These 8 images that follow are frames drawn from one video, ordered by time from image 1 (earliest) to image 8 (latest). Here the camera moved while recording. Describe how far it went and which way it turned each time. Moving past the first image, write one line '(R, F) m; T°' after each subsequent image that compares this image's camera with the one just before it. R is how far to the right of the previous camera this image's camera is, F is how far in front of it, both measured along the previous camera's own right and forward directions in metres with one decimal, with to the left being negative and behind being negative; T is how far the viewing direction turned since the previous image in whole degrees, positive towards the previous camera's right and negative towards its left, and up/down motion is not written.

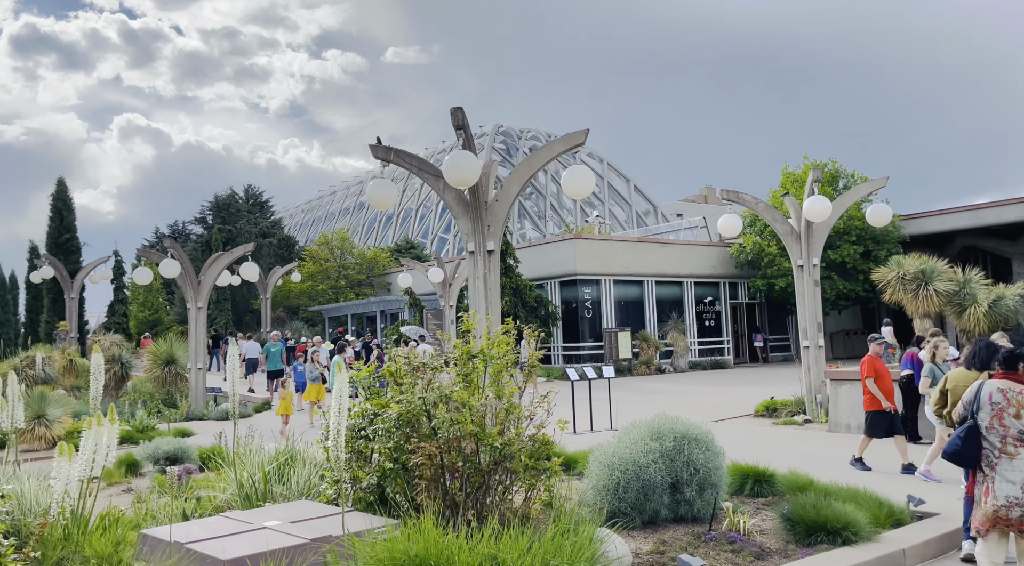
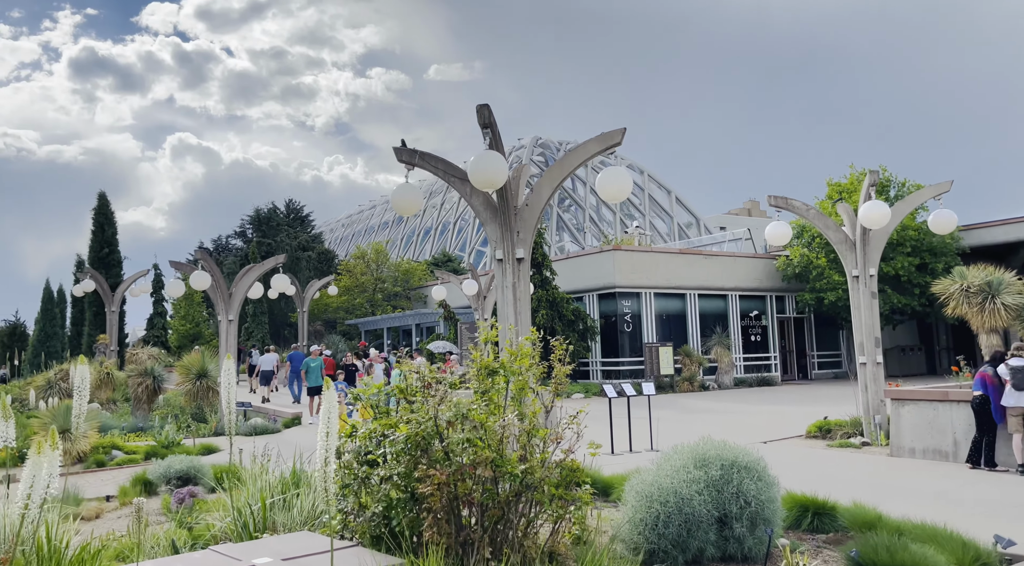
(+0.1, +0.7) m; -3°
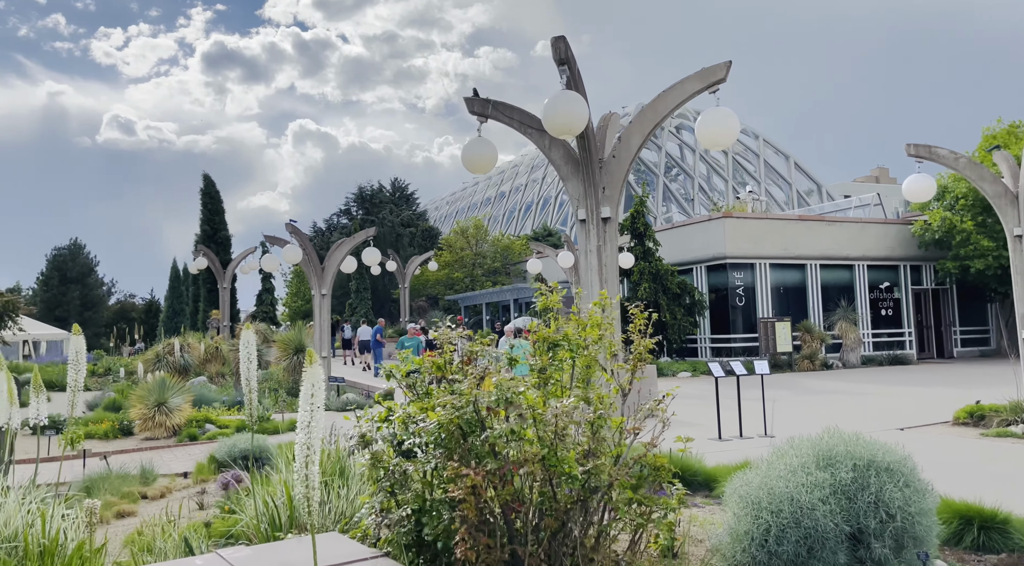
(+0.3, +1.2) m; -8°
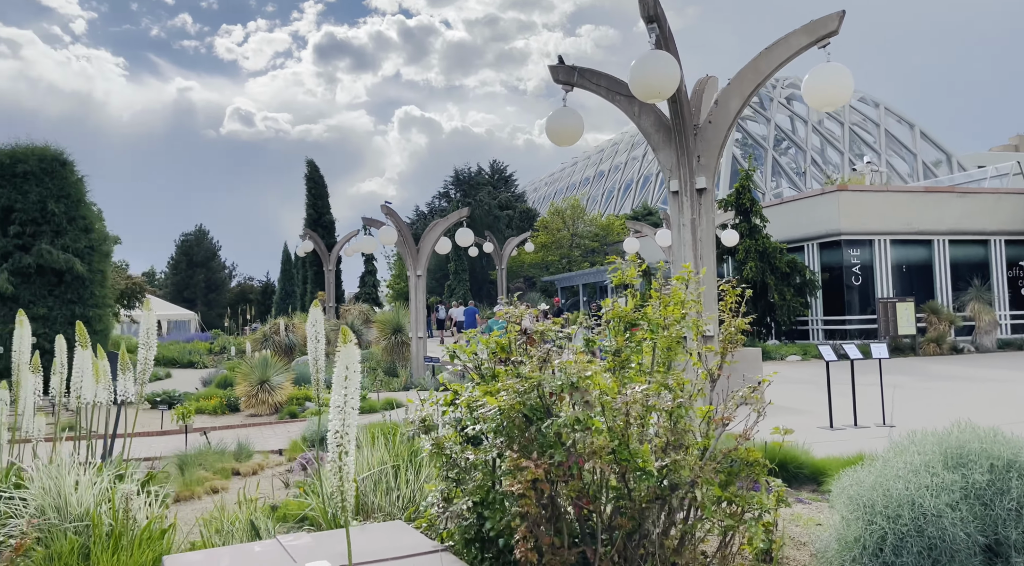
(+0.2, +0.4) m; -7°
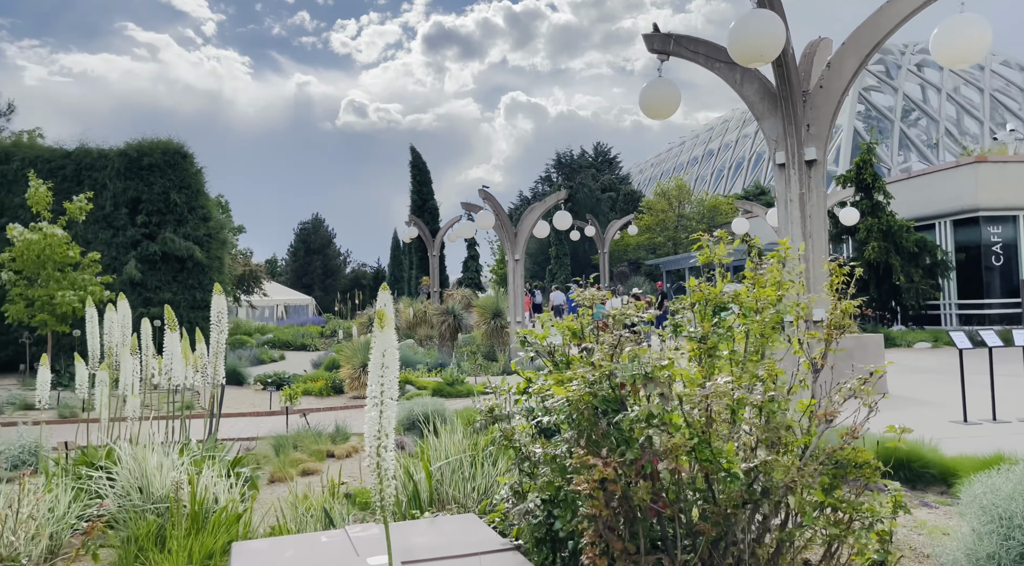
(+0.2, +0.3) m; -8°
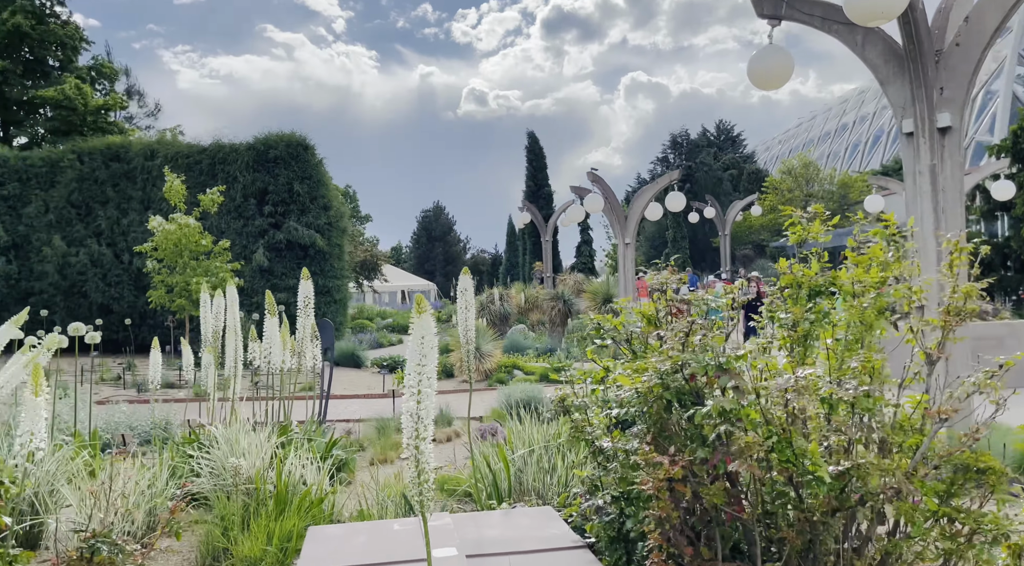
(+0.2, +0.2) m; -9°
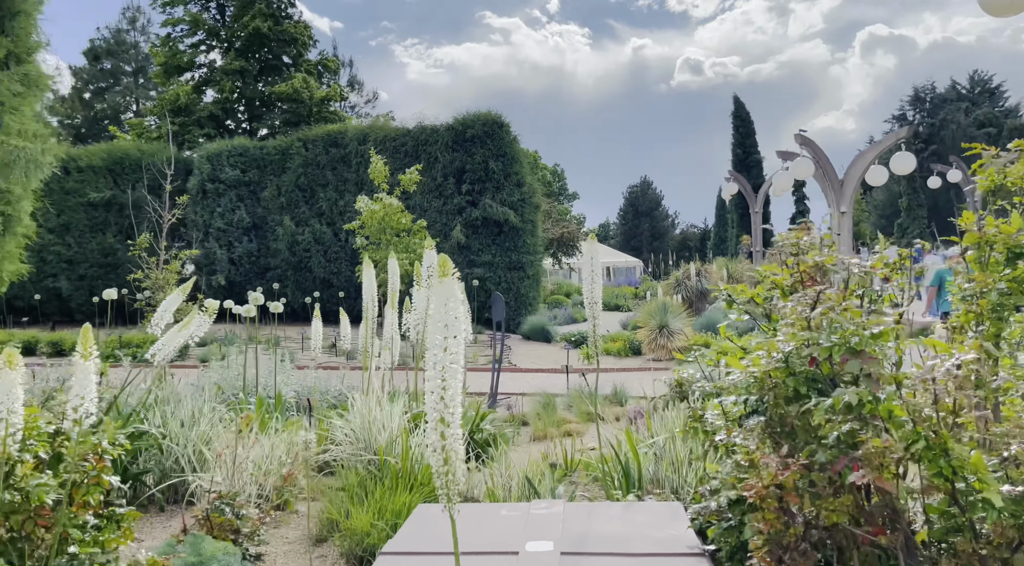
(+0.4, +0.5) m; -16°
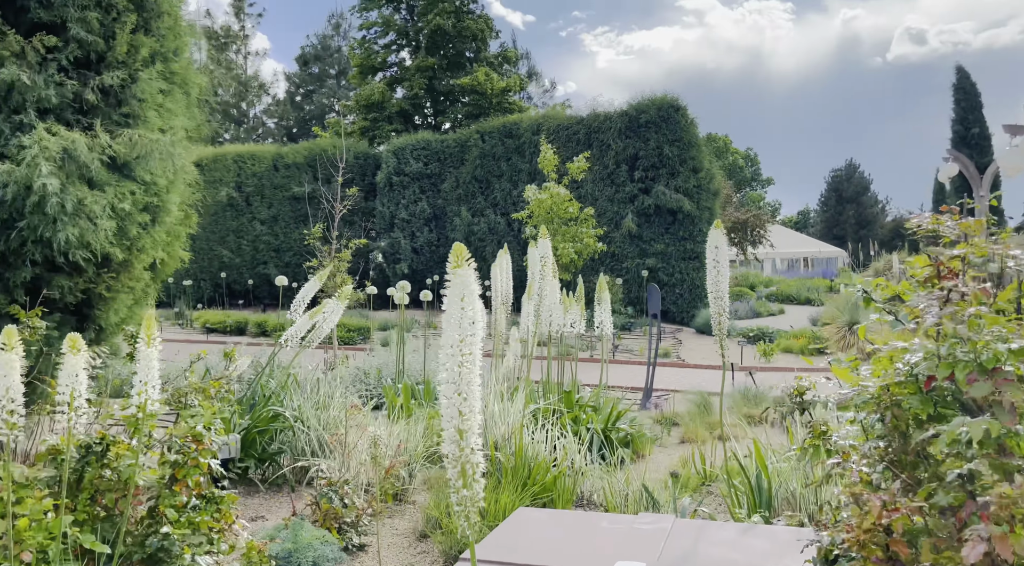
(+0.4, +0.3) m; -14°
